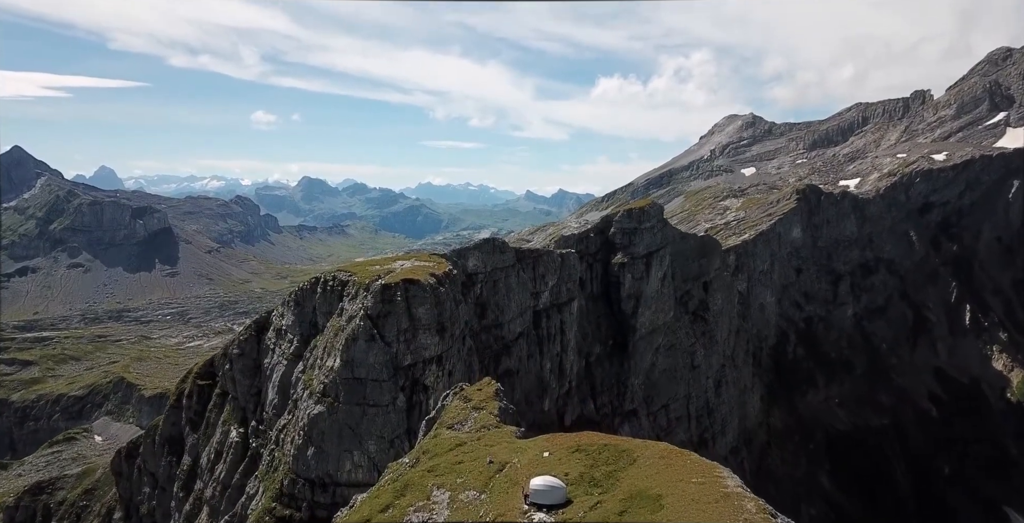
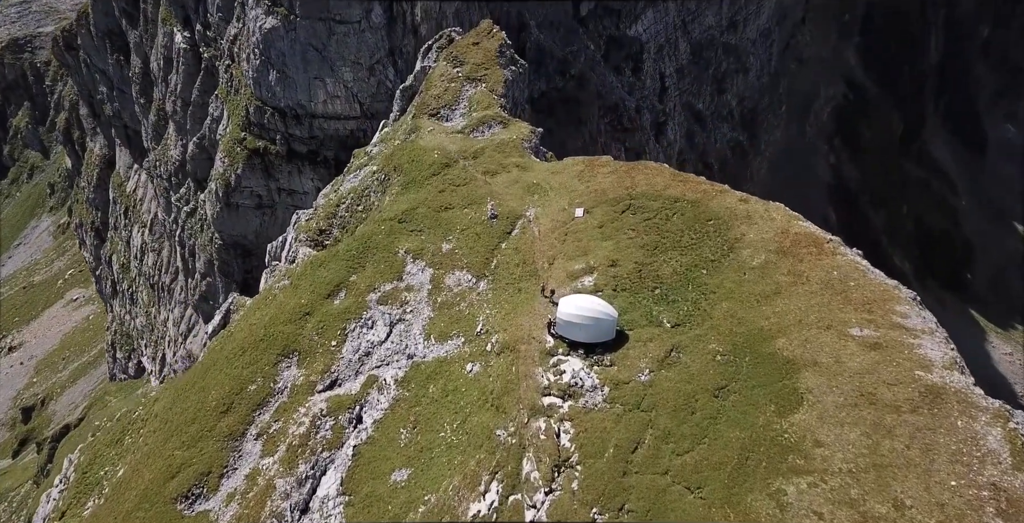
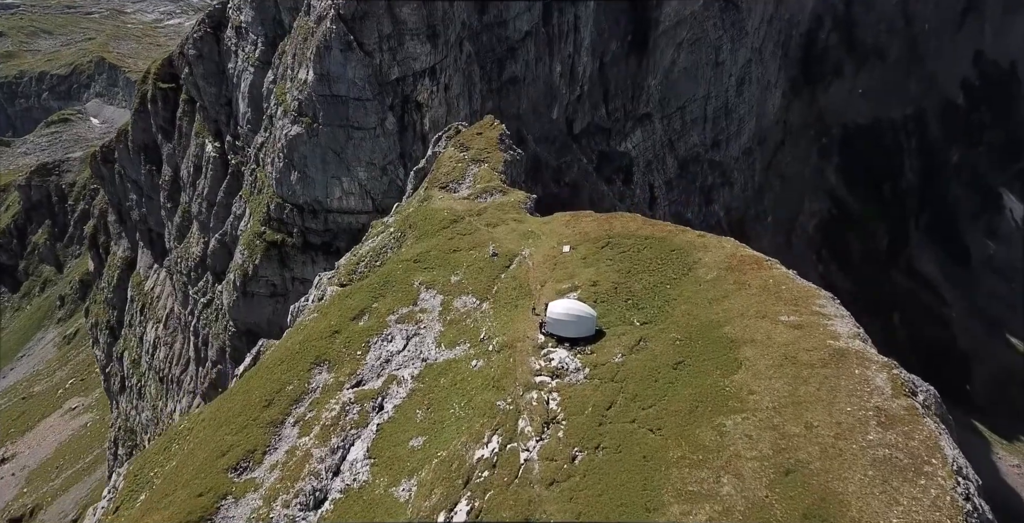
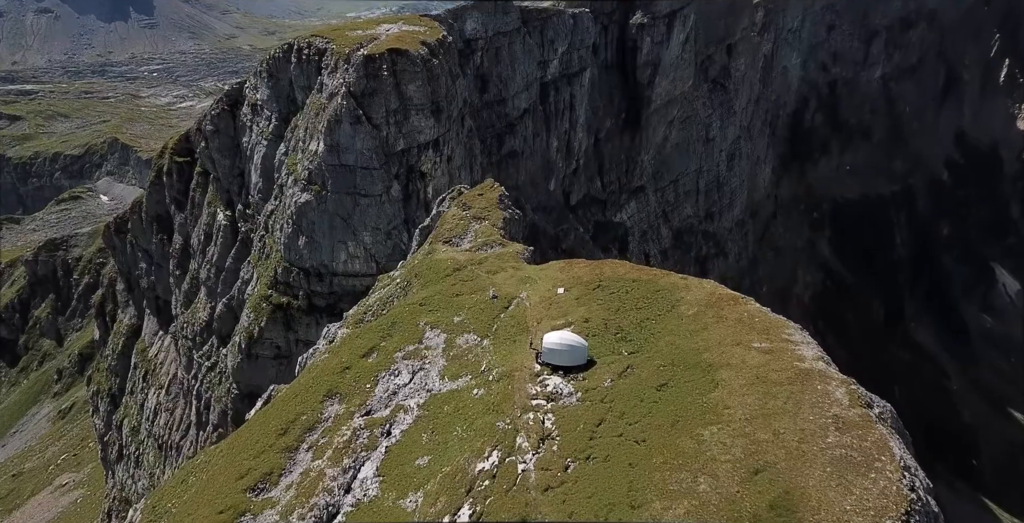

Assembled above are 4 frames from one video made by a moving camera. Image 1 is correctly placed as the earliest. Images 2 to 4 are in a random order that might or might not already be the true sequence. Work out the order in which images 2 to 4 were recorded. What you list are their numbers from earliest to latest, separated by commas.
4, 3, 2
